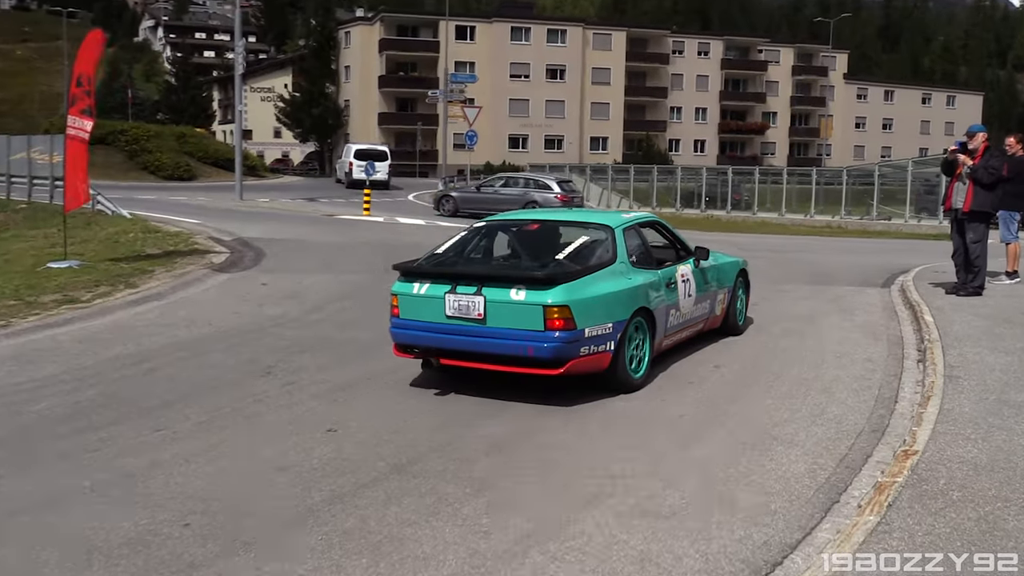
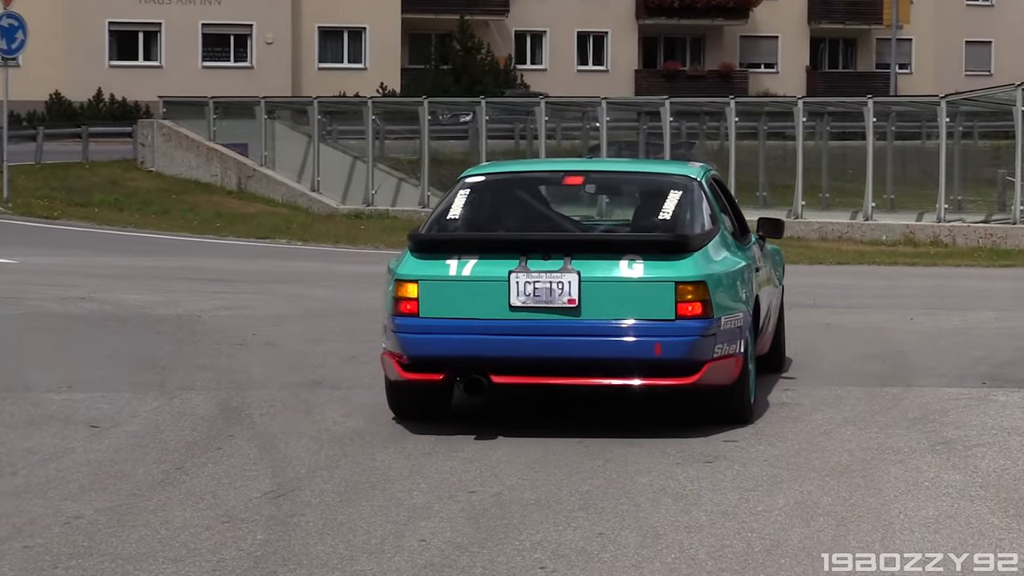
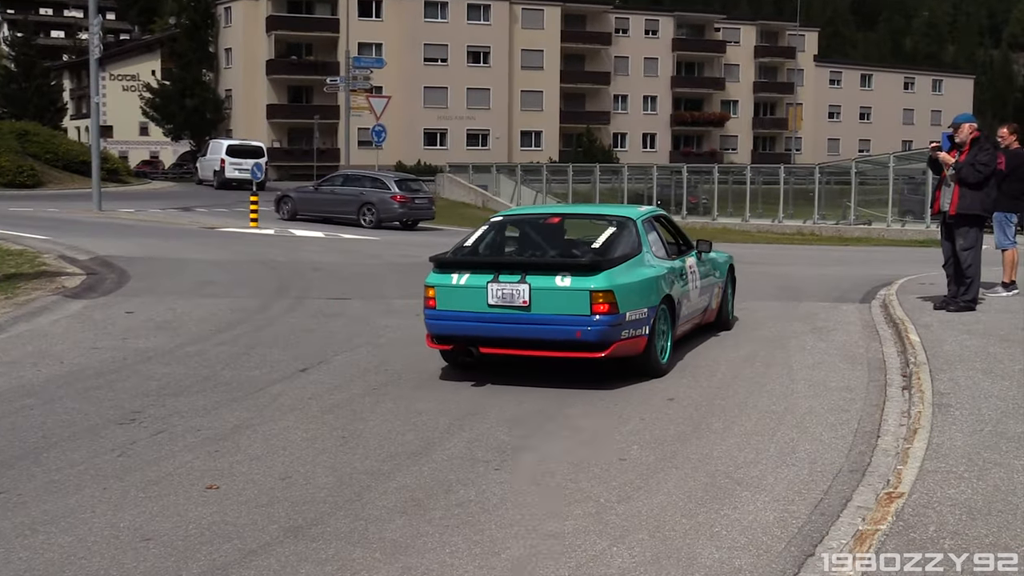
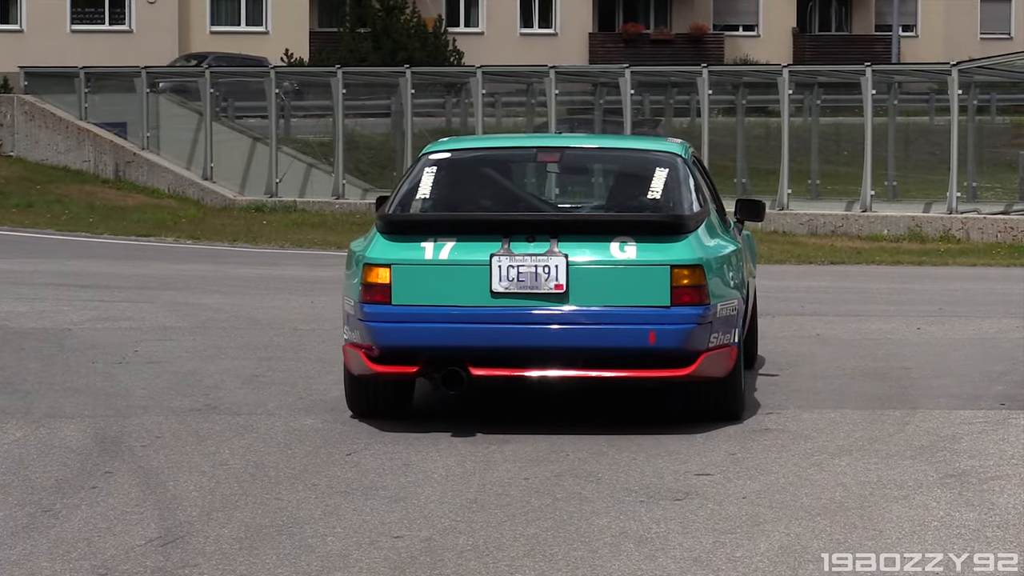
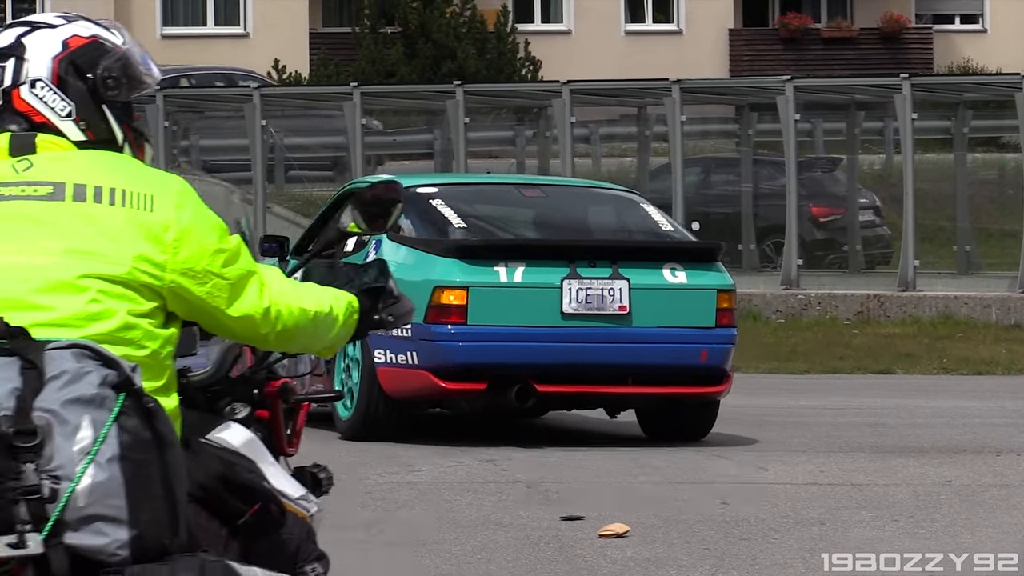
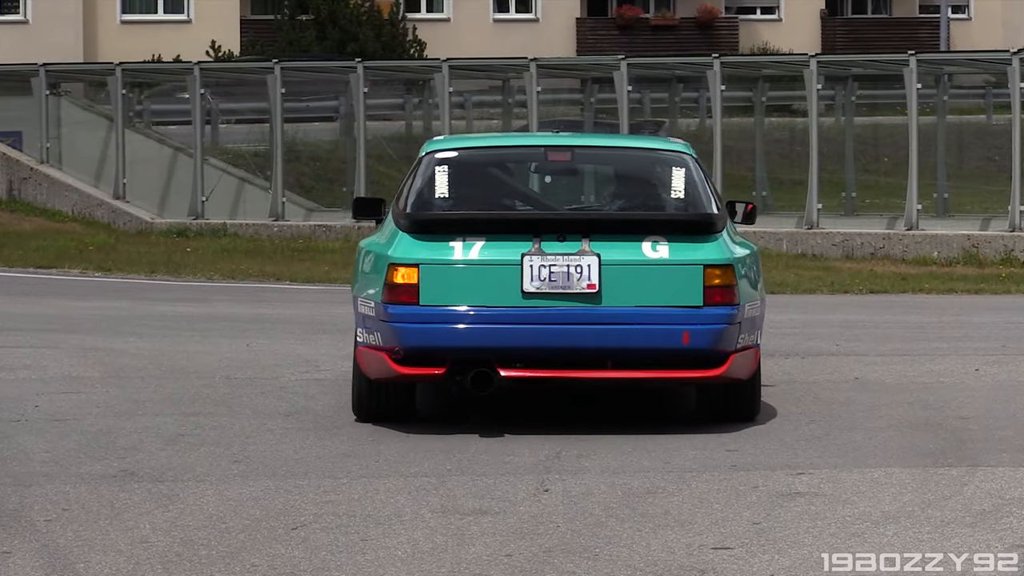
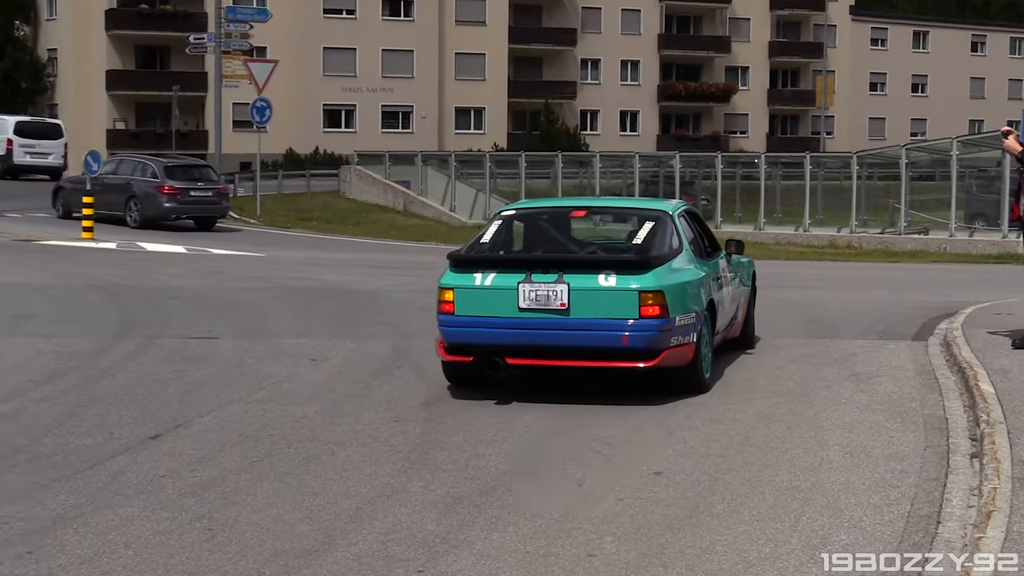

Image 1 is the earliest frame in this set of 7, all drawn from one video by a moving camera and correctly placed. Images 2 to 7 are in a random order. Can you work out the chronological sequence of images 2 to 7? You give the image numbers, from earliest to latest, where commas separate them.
3, 7, 2, 4, 6, 5
